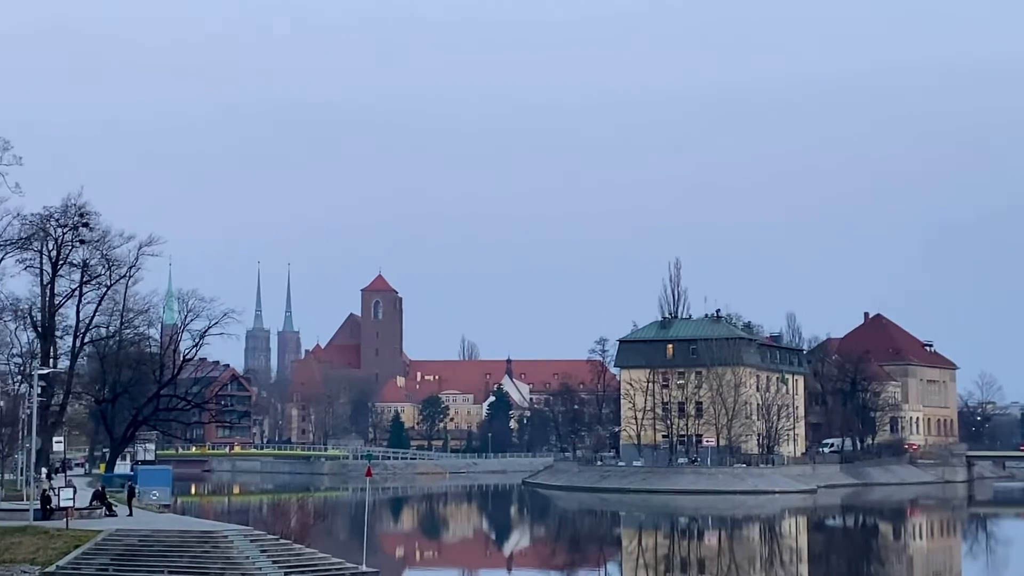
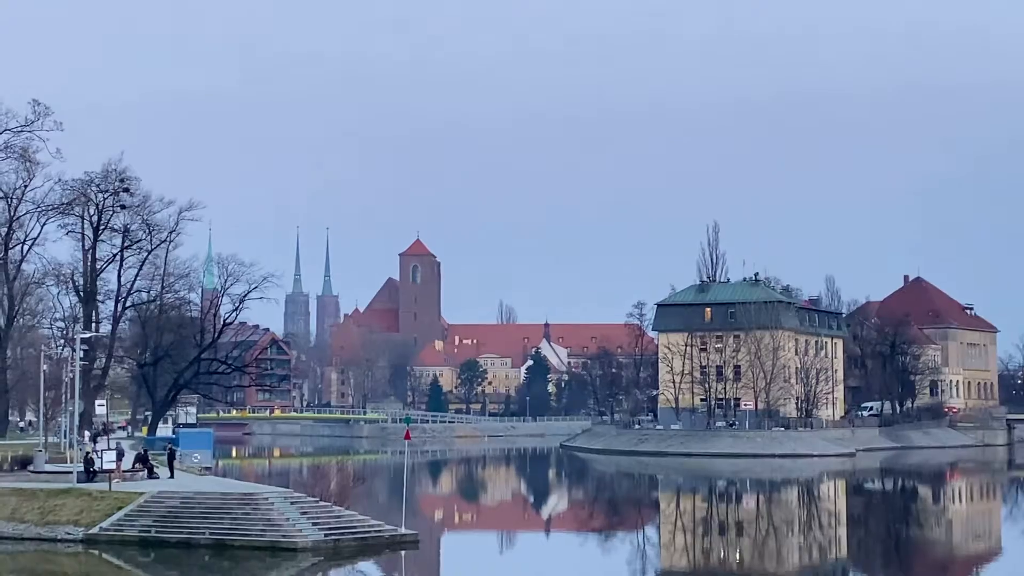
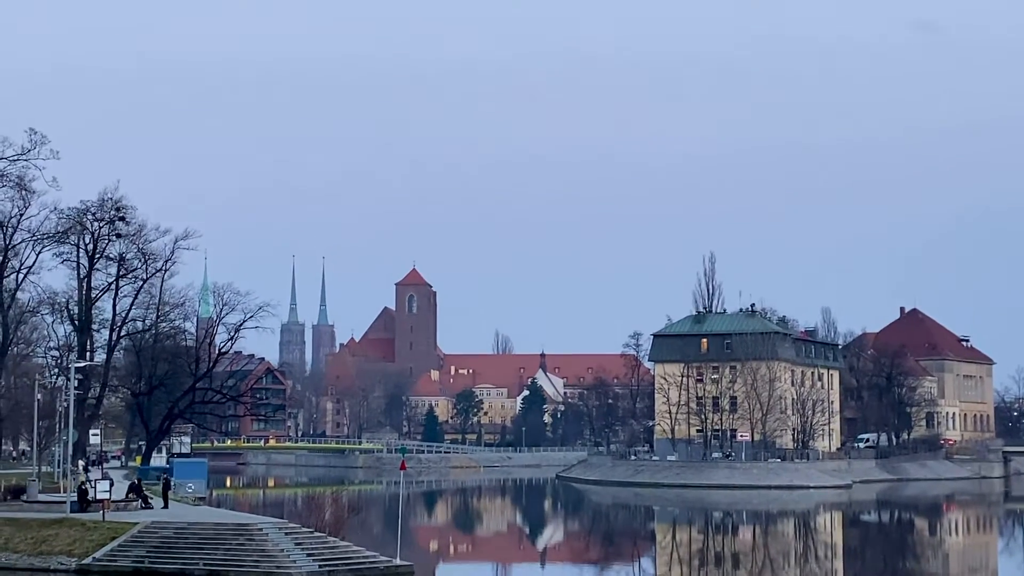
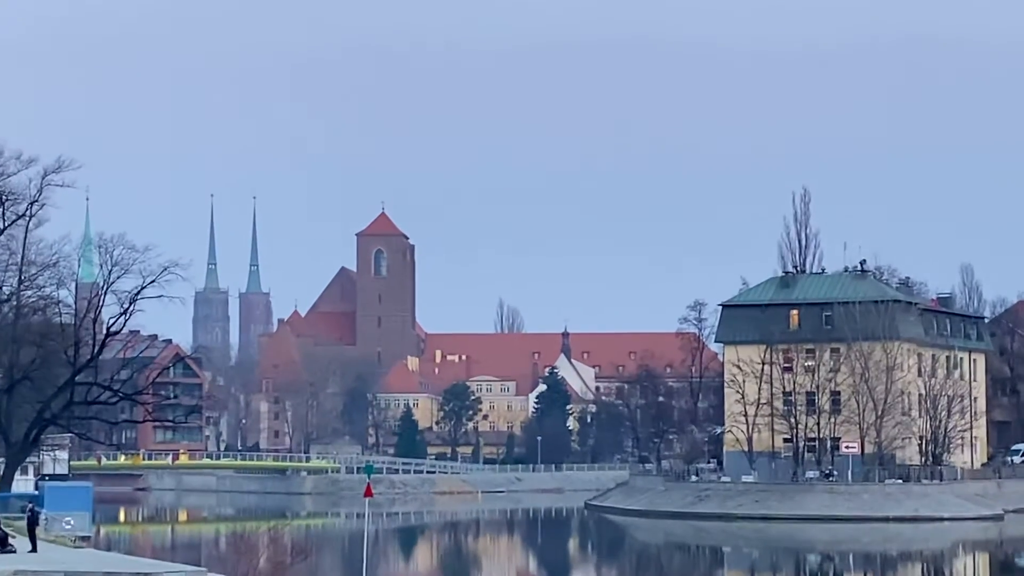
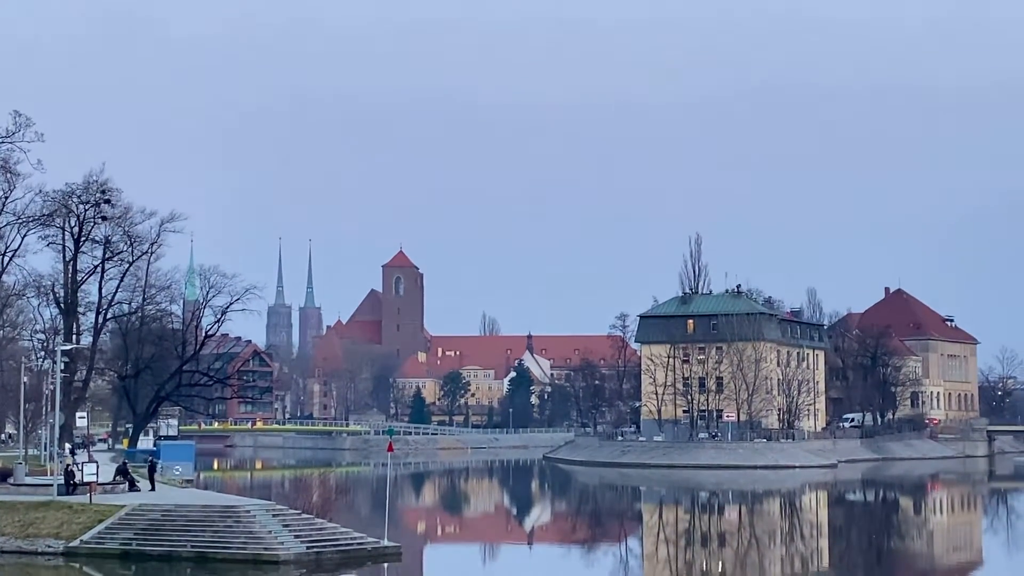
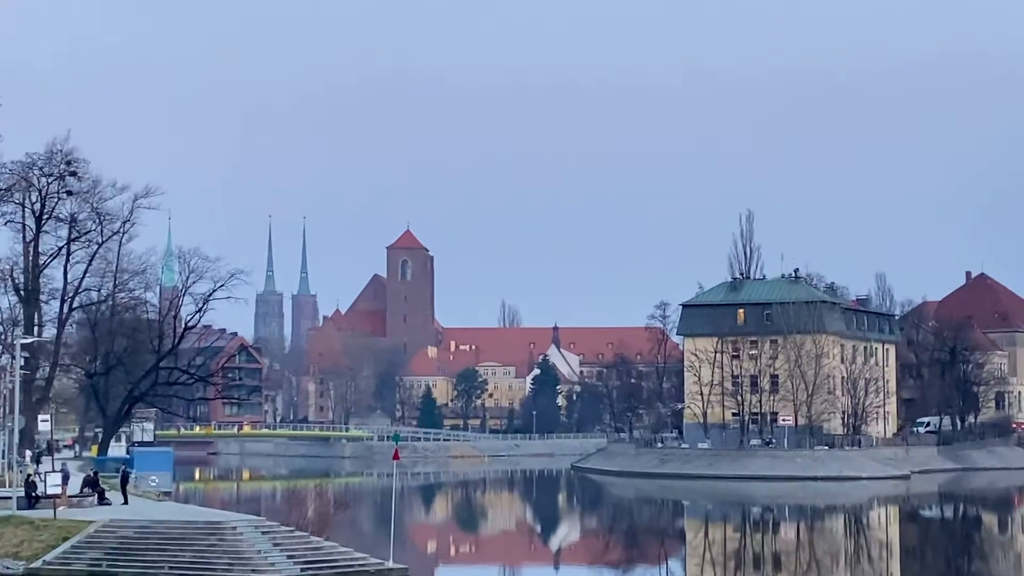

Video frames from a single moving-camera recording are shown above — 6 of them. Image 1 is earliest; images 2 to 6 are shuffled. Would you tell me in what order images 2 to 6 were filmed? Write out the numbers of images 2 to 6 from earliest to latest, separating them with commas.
3, 5, 2, 6, 4
